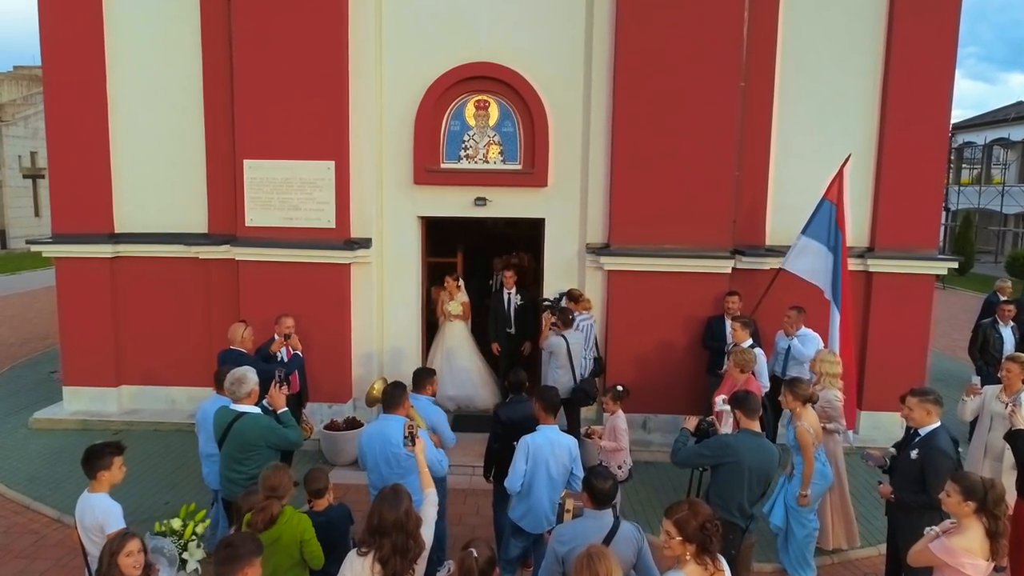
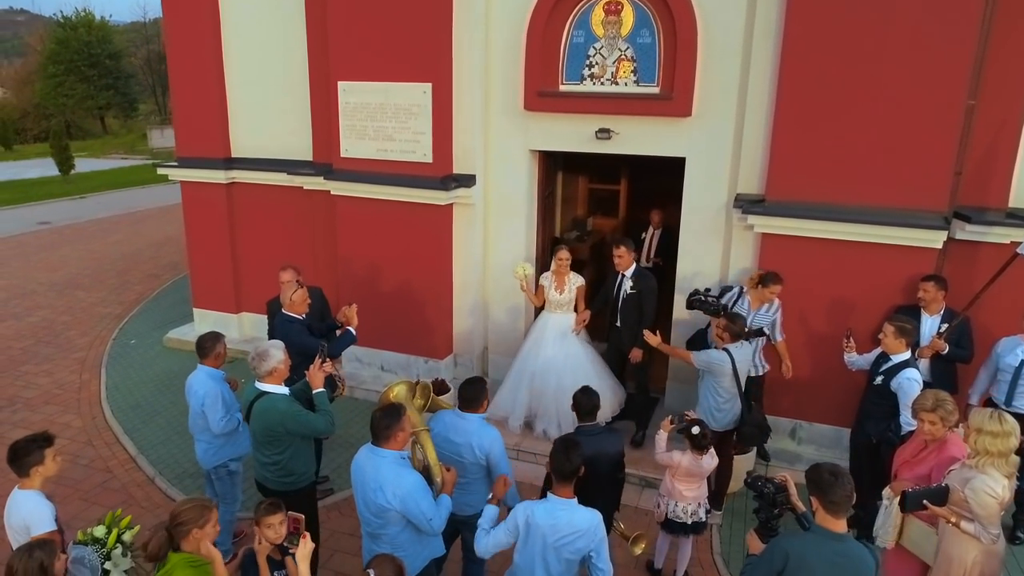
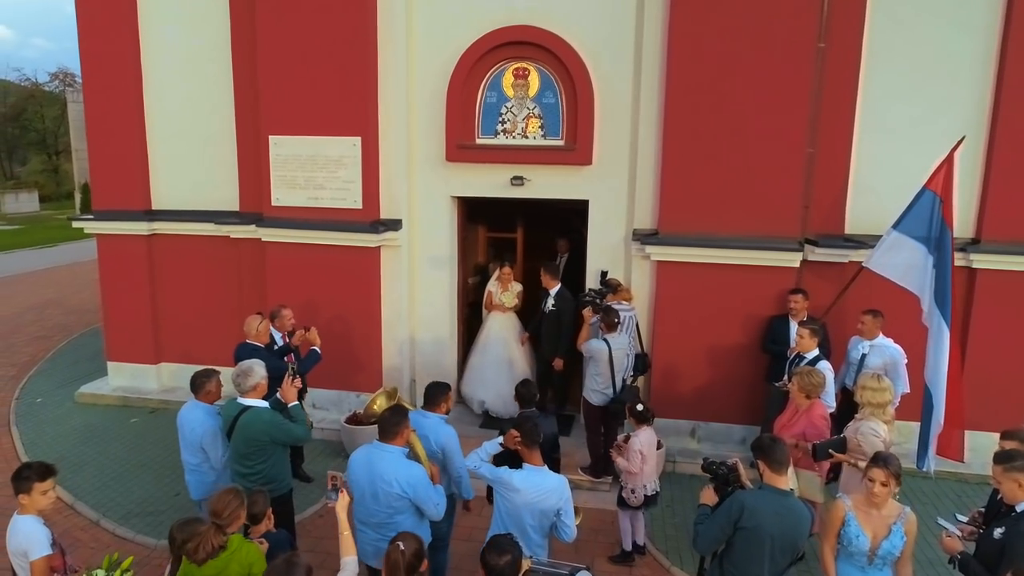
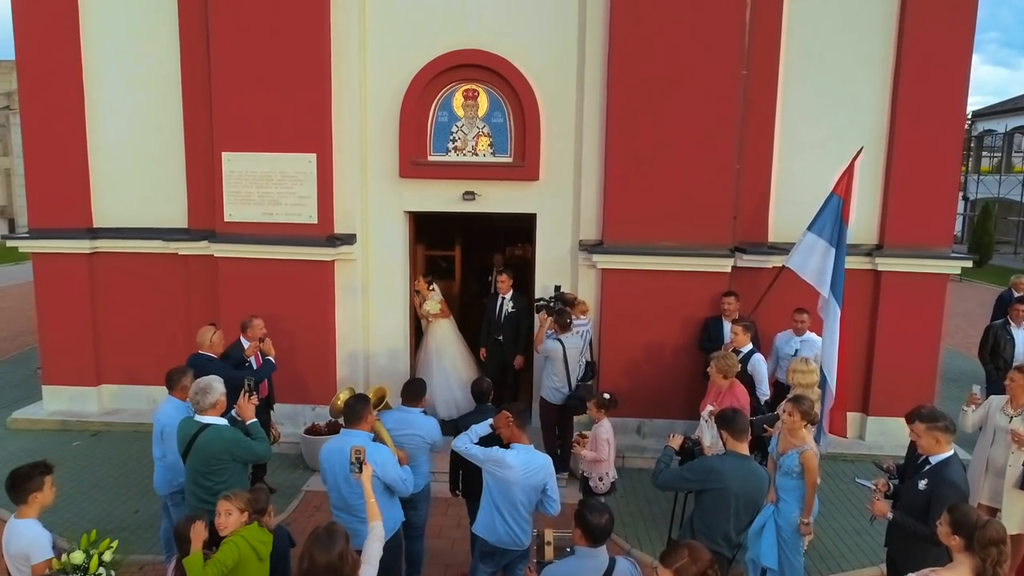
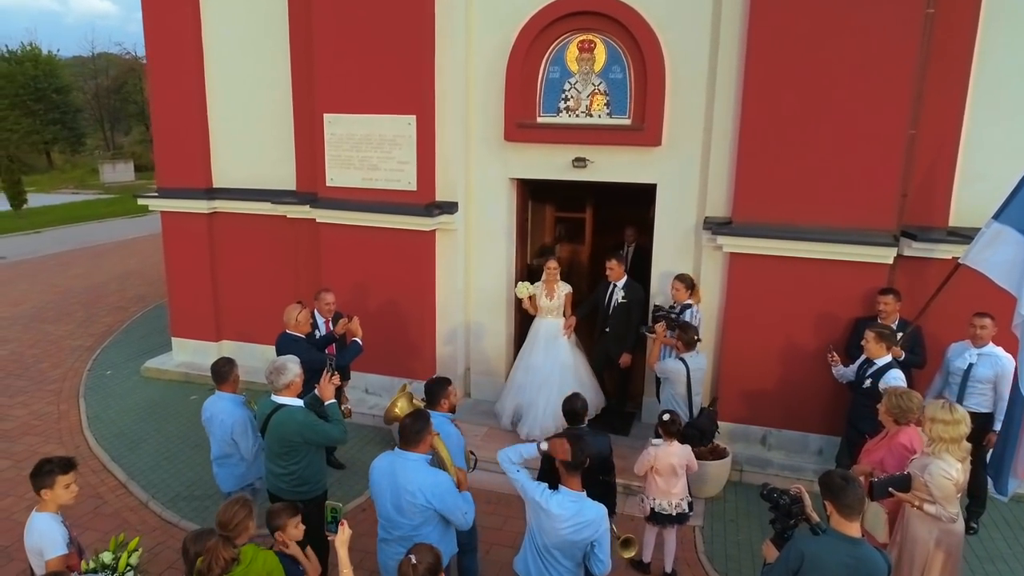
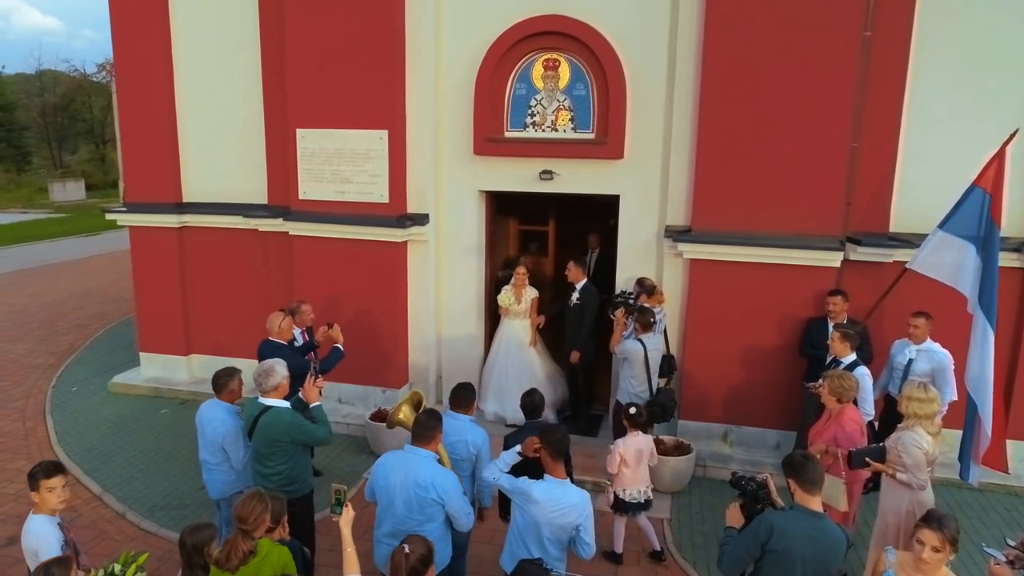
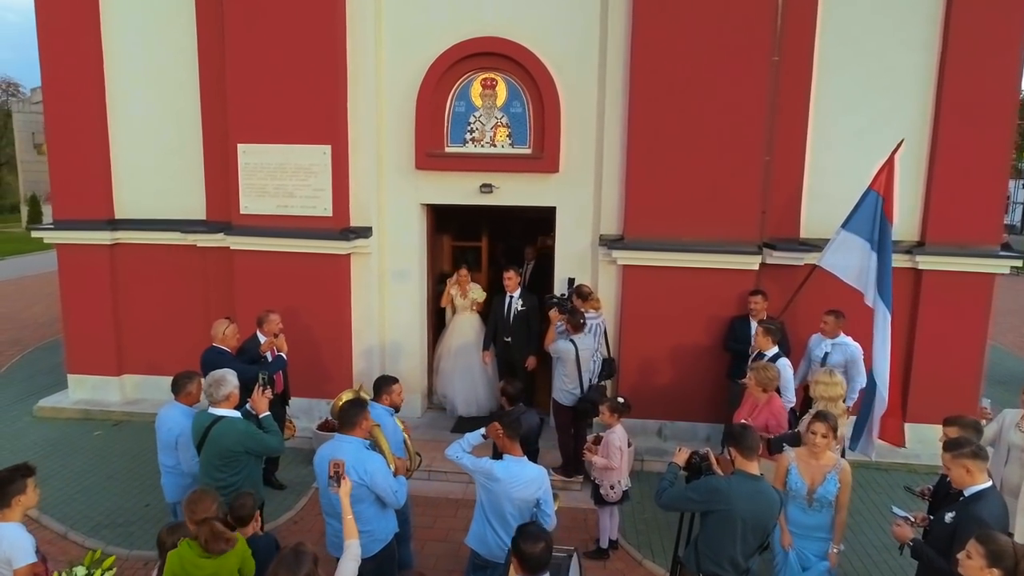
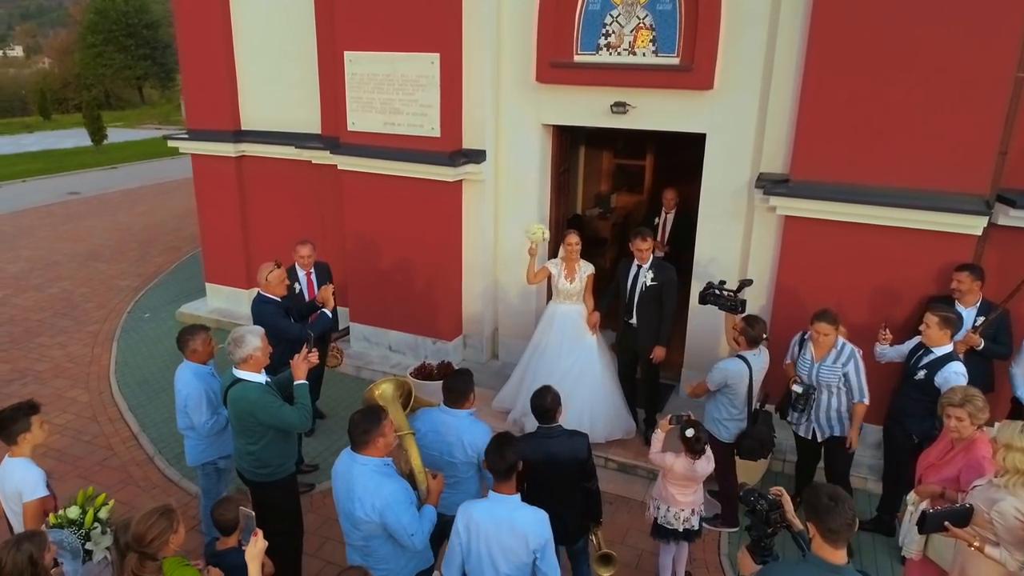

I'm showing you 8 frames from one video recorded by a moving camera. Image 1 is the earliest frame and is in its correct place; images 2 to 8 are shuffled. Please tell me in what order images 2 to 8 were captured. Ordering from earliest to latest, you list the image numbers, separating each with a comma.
4, 7, 3, 6, 5, 2, 8
